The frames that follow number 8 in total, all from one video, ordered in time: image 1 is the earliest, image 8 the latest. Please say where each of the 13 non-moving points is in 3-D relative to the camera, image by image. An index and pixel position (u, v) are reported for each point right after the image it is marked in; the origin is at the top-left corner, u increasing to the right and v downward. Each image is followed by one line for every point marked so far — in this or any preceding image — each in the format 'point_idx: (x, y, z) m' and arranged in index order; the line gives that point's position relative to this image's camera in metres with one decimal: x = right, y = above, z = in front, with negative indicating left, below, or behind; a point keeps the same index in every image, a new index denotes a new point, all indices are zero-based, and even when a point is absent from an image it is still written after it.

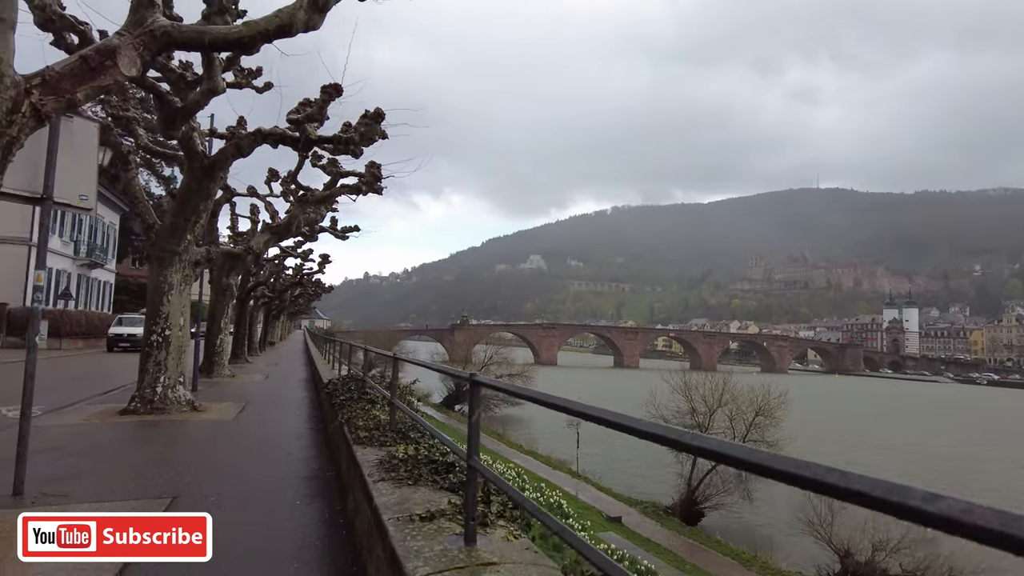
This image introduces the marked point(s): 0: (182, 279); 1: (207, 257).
0: (-5.4, +0.1, +10.8) m
1: (-5.4, +0.5, +11.6) m
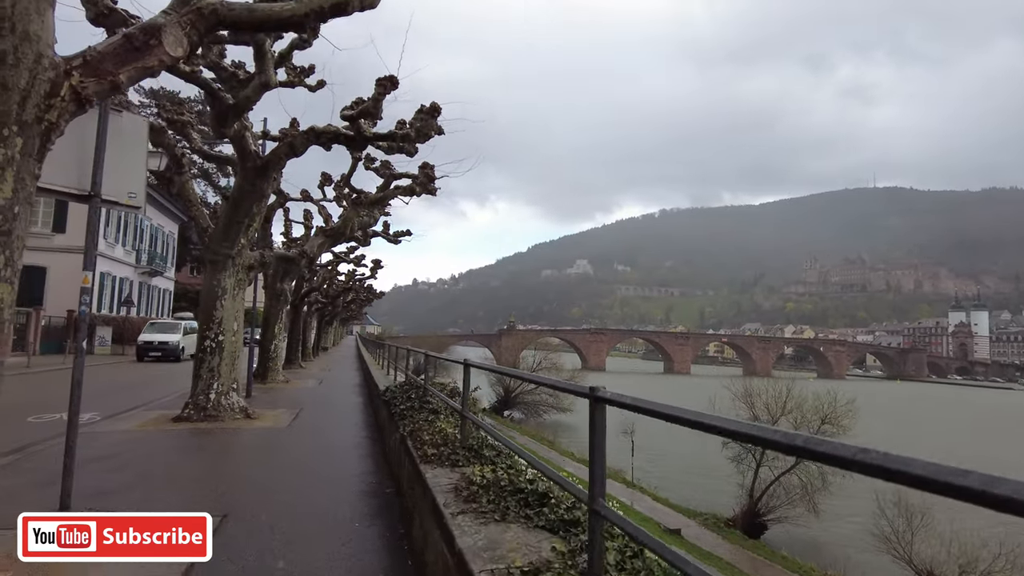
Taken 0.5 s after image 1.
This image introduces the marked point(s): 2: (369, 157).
0: (-4.5, +0.1, +10.6) m
1: (-4.3, +0.5, +11.4) m
2: (-3.2, +3.0, +14.8) m
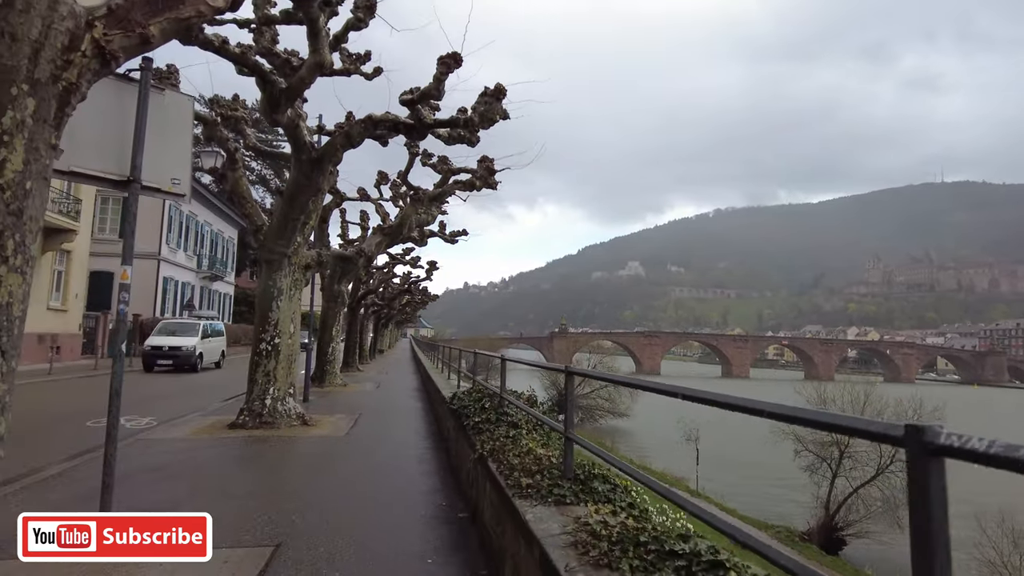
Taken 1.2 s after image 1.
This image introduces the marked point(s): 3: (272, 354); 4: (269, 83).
0: (-3.4, +0.1, +10.1) m
1: (-3.2, +0.5, +10.9) m
2: (-1.8, +2.9, +14.2) m
3: (-3.5, -1.0, +9.8) m
4: (-2.7, +2.3, +7.3) m
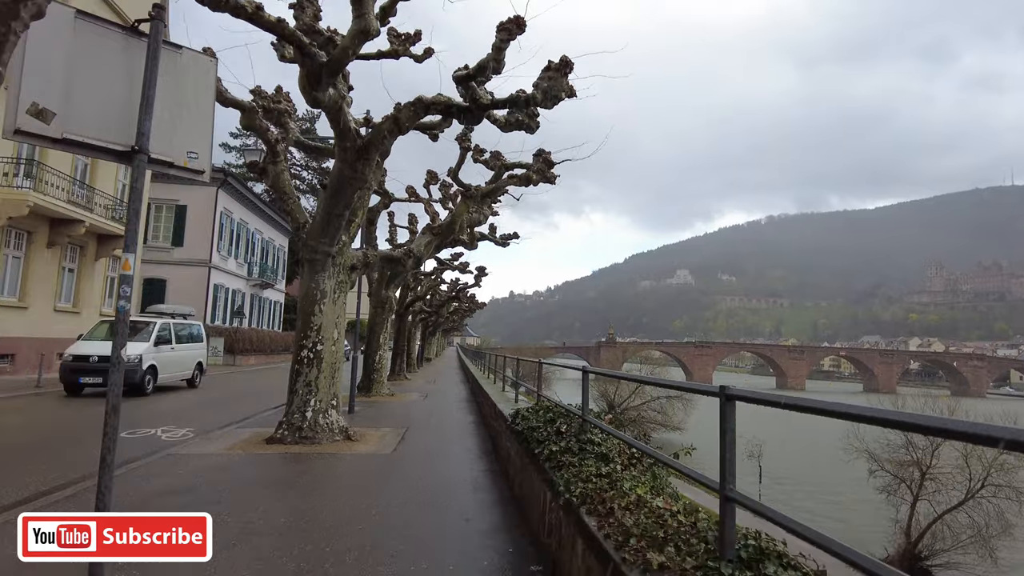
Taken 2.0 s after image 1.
0: (-2.5, 0.0, +9.3) m
1: (-2.3, +0.4, +10.1) m
2: (-0.7, +2.8, +13.3) m
3: (-2.7, -1.0, +9.0) m
4: (-2.0, +2.3, +6.5) m
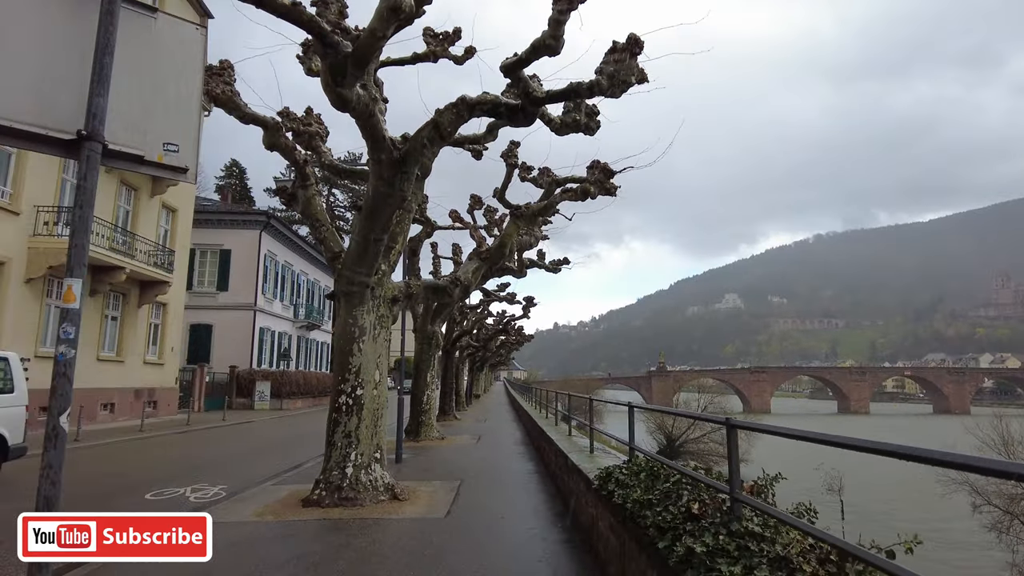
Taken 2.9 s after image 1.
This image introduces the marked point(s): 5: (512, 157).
0: (-1.7, -0.4, +8.2) m
1: (-1.4, -0.1, +9.0) m
2: (+0.3, +2.3, +12.2) m
3: (-1.9, -1.5, +7.8) m
4: (-1.5, +2.0, +5.5) m
5: (0.0, +2.2, +11.0) m
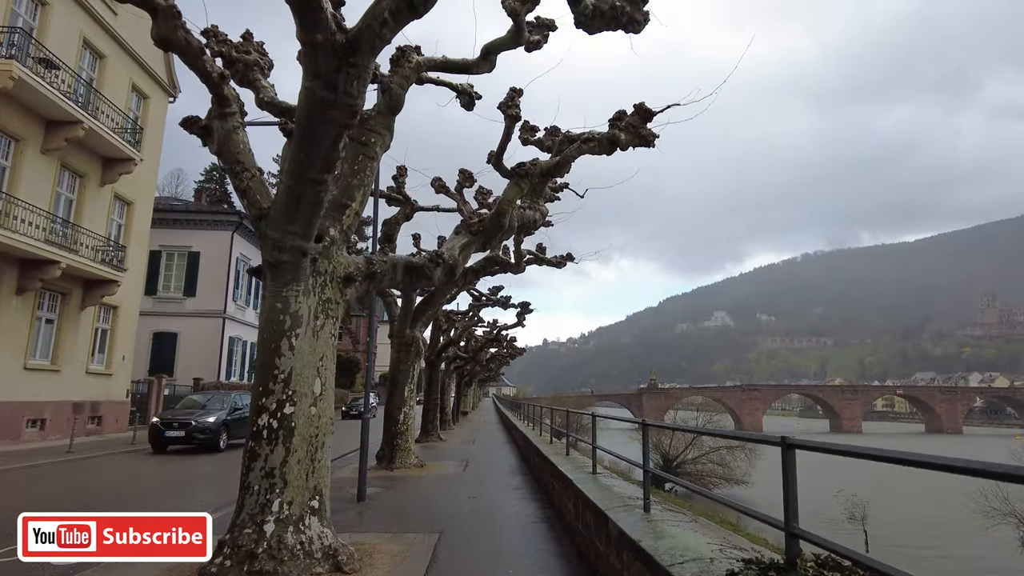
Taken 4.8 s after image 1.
0: (-1.7, -0.2, +5.7) m
1: (-1.4, +0.2, +6.5) m
2: (+0.3, +2.4, +9.8) m
3: (-1.8, -1.2, +5.3) m
4: (-1.4, +2.3, +3.0) m
5: (0.0, +2.4, +8.6) m
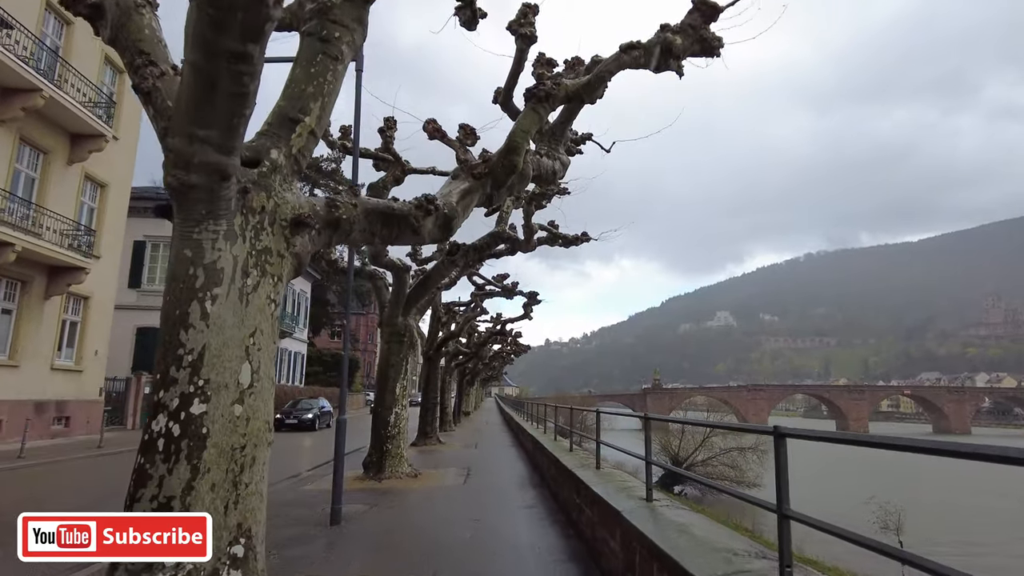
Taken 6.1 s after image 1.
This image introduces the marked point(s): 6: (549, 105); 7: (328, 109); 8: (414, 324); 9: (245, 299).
0: (-1.6, +0.2, +3.9) m
1: (-1.3, +0.5, +4.7) m
2: (+0.4, +2.8, +8.0) m
3: (-1.7, -0.9, +3.5) m
4: (-1.3, +2.6, +1.2) m
5: (+0.1, +2.7, +6.8) m
6: (+0.3, +1.6, +6.1) m
7: (-1.3, +1.4, +4.6) m
8: (-1.8, -0.6, +11.8) m
9: (-1.5, 0.0, +3.9) m
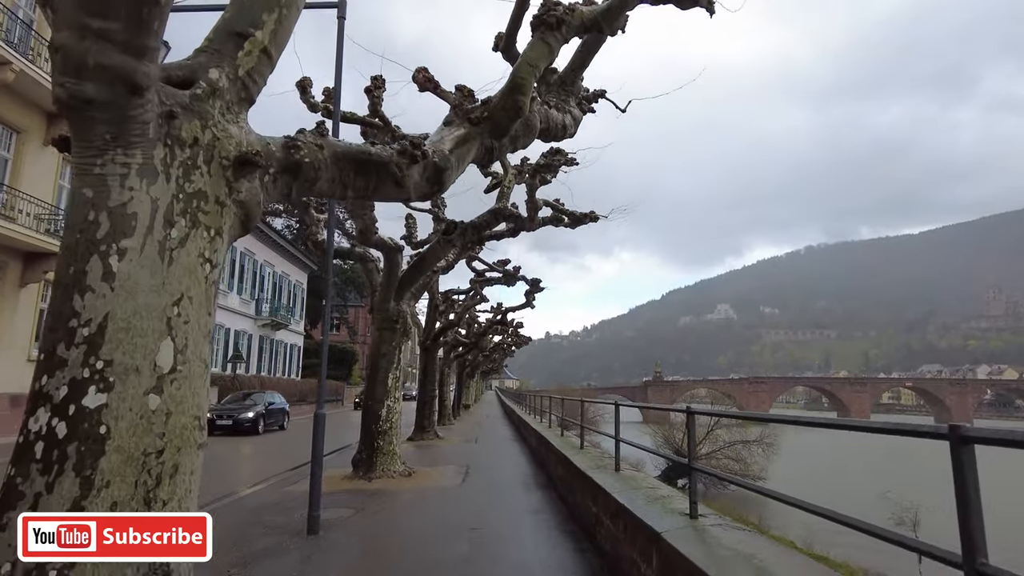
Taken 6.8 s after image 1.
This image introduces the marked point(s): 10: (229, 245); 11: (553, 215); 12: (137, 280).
0: (-1.5, +0.4, +3.0) m
1: (-1.3, +0.7, +3.8) m
2: (+0.4, +3.0, +7.1) m
3: (-1.7, -0.6, +2.6) m
4: (-1.3, +2.8, +0.3) m
5: (+0.2, +3.0, +5.9) m
6: (+0.3, +1.8, +5.2) m
7: (-1.2, +1.6, +3.7) m
8: (-1.7, -0.3, +10.9) m
9: (-1.5, +0.2, +3.0) m
10: (-1.4, +0.3, +3.4) m
11: (+0.7, +1.3, +11.4) m
12: (-1.6, 0.0, +2.8) m
